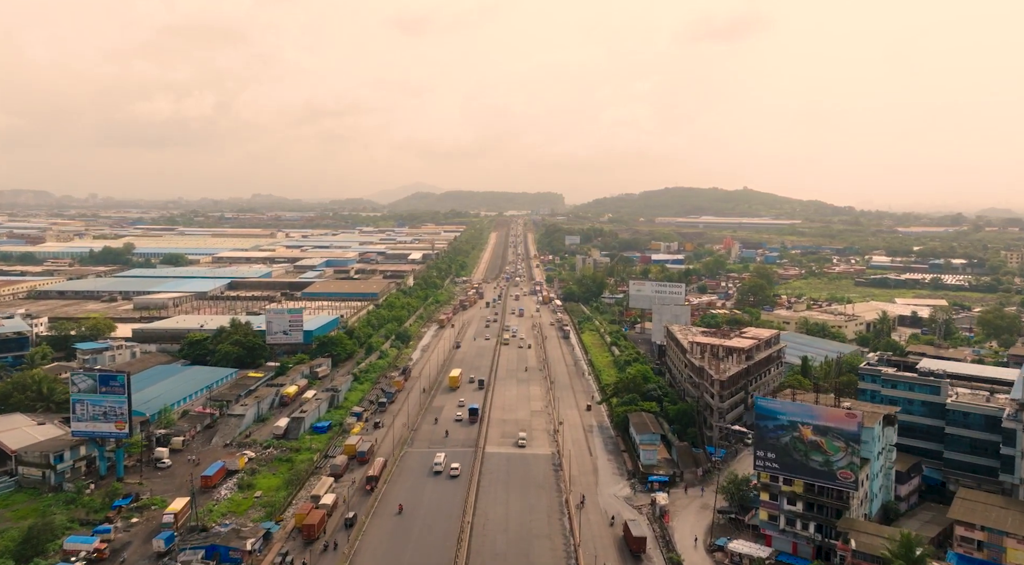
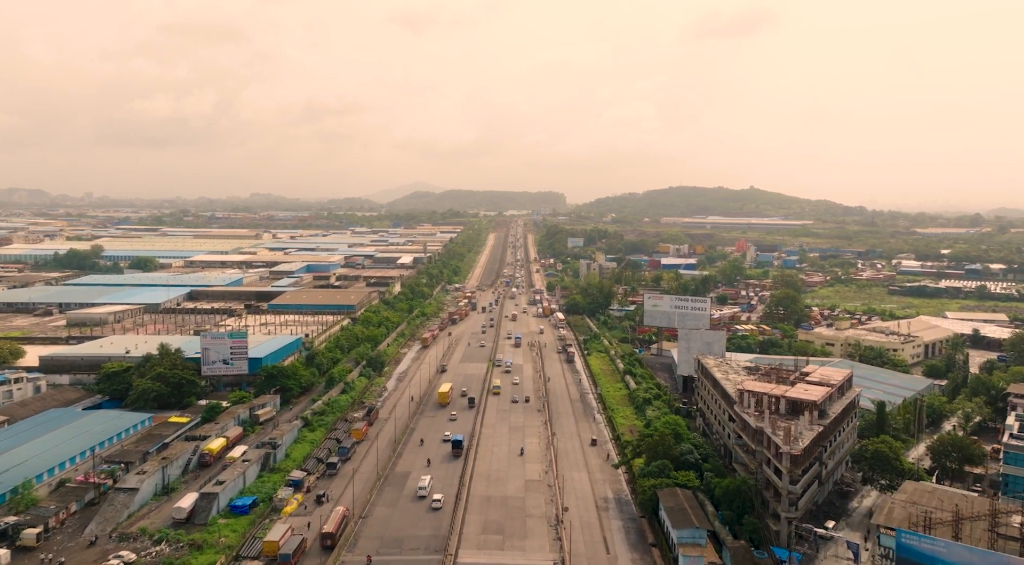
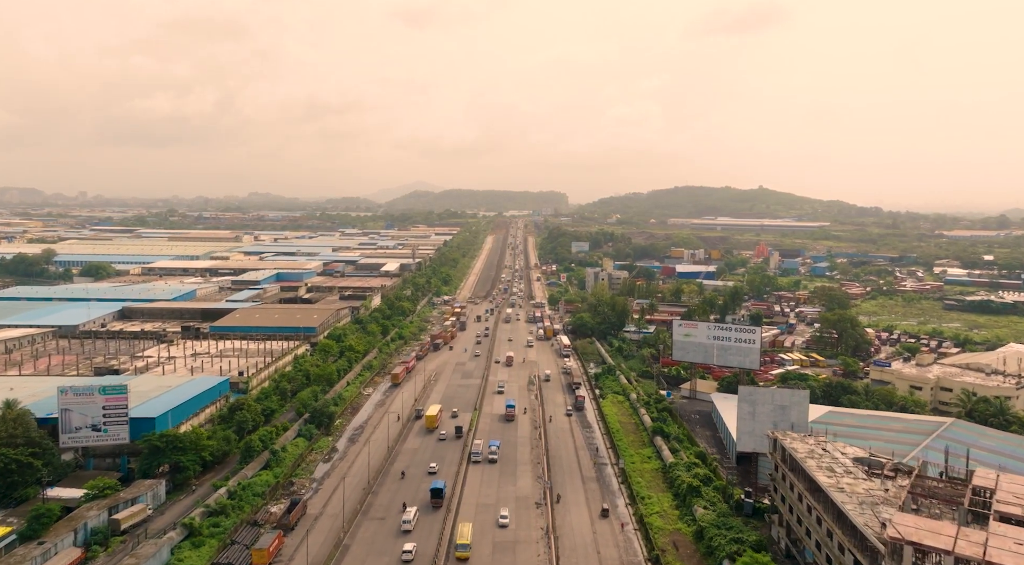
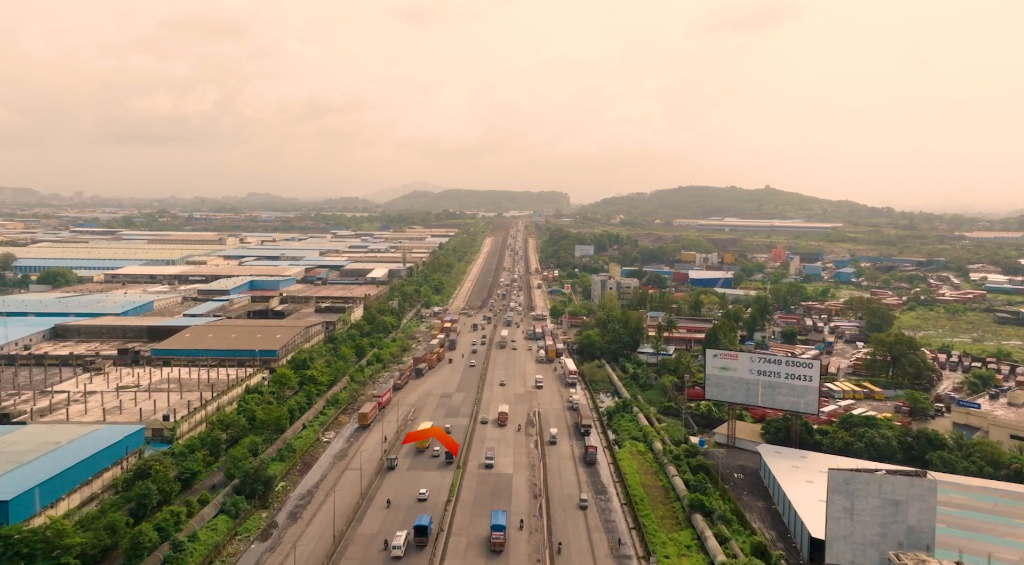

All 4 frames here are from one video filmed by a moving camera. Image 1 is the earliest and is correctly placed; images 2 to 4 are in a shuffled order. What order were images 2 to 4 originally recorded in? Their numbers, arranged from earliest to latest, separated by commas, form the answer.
2, 3, 4
